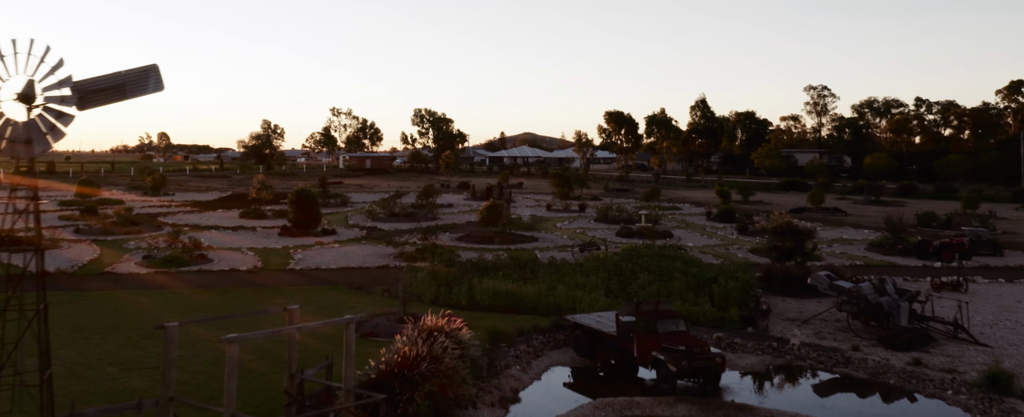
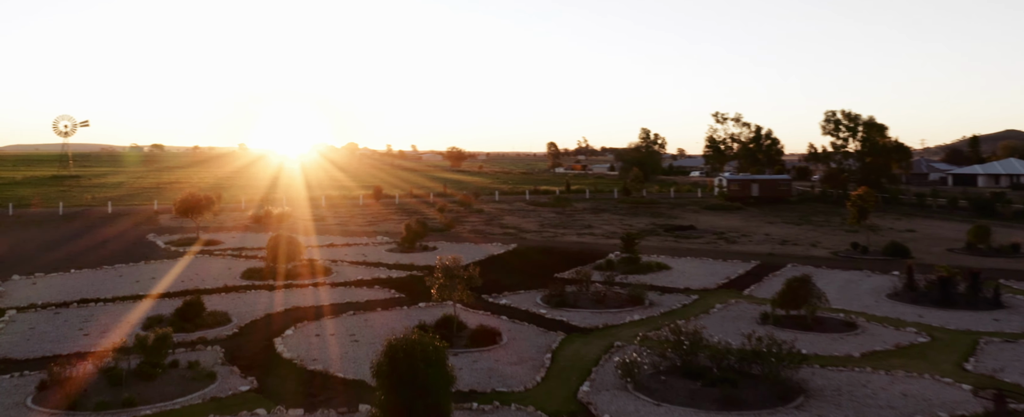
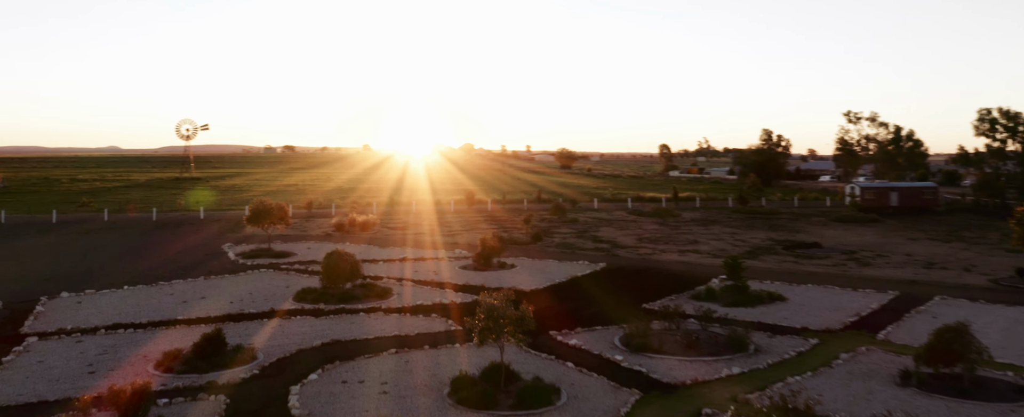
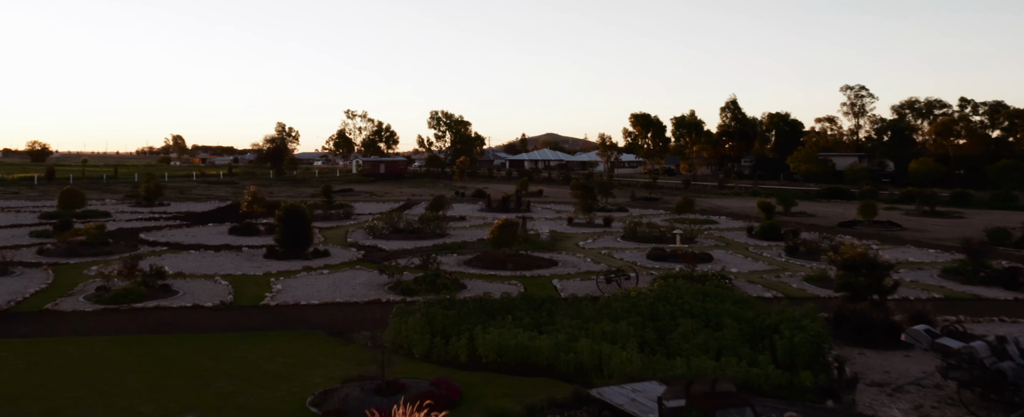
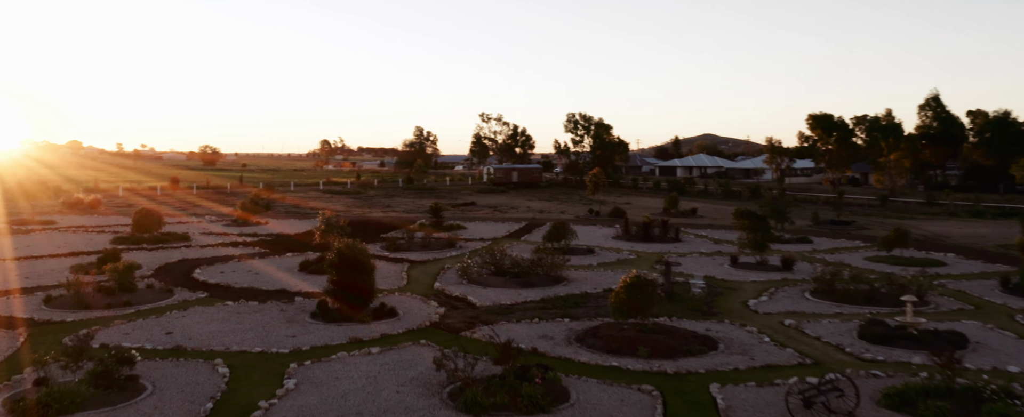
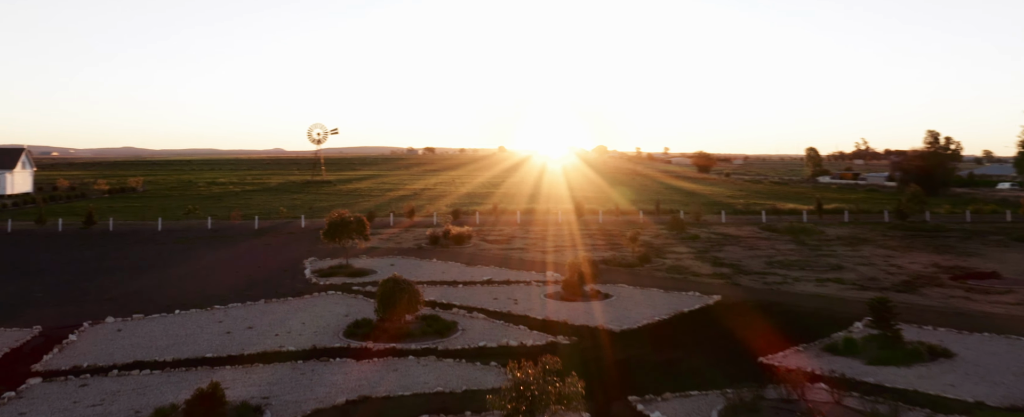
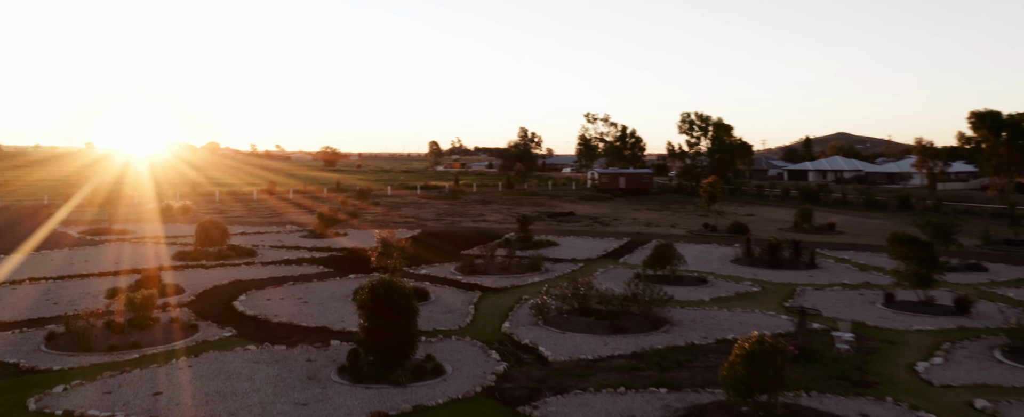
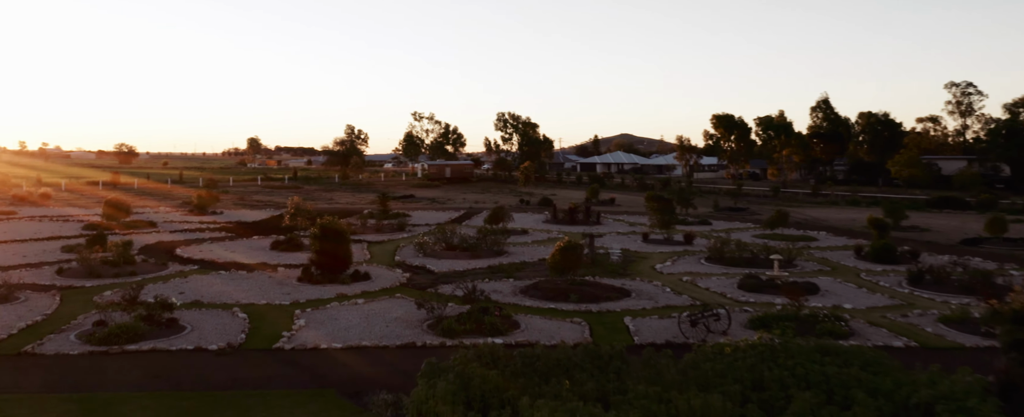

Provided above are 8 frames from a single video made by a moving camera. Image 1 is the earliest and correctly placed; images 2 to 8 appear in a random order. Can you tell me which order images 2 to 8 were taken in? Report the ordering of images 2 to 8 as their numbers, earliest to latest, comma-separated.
4, 8, 5, 7, 2, 3, 6
